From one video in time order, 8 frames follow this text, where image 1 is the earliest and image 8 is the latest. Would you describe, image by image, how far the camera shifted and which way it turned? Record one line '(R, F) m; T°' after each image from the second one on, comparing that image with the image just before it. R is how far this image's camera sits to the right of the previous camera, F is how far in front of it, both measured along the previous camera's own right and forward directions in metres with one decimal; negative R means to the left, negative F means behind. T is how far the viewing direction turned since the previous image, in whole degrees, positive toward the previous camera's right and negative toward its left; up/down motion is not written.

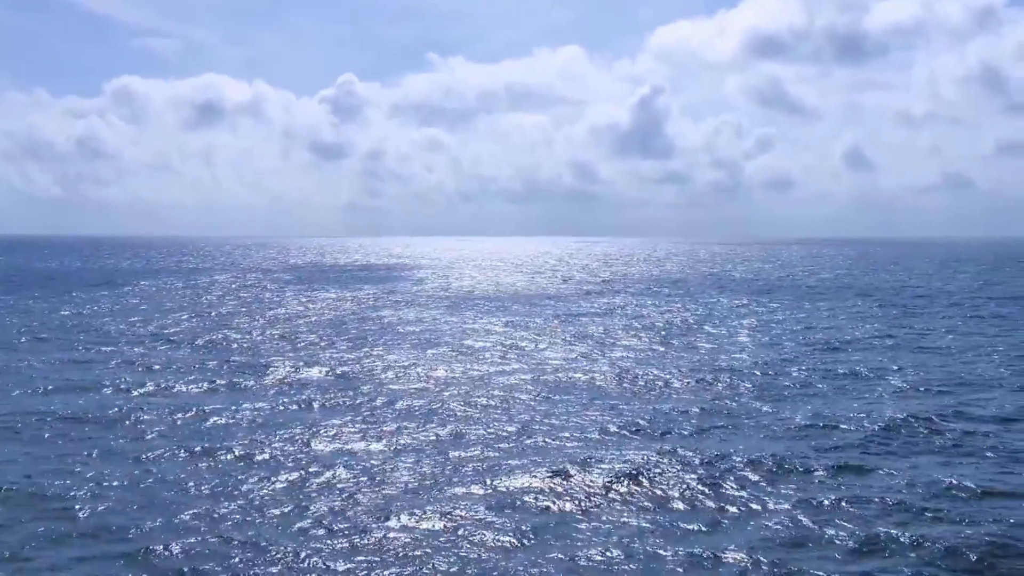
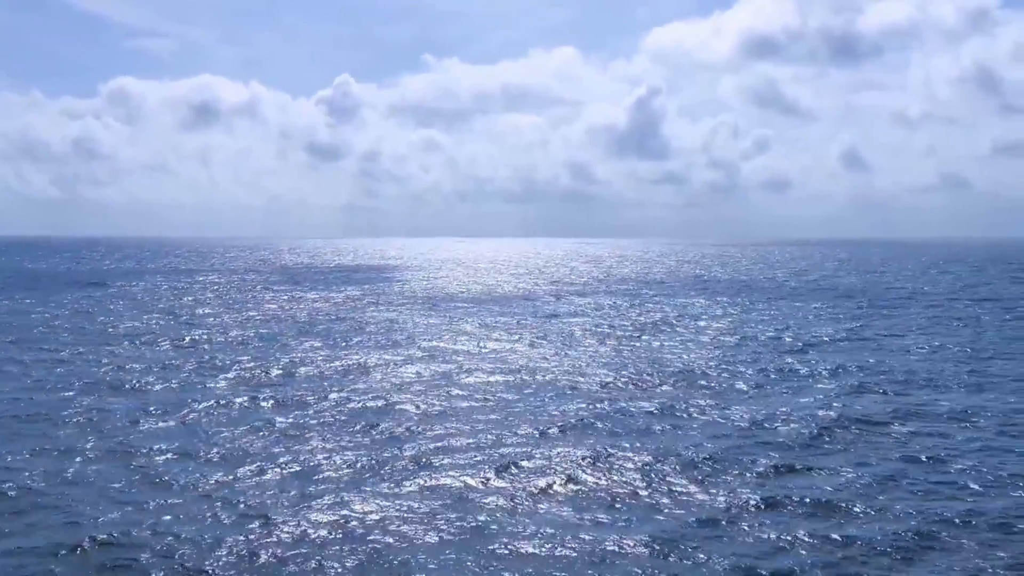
(+1.4, -0.4) m; 0°
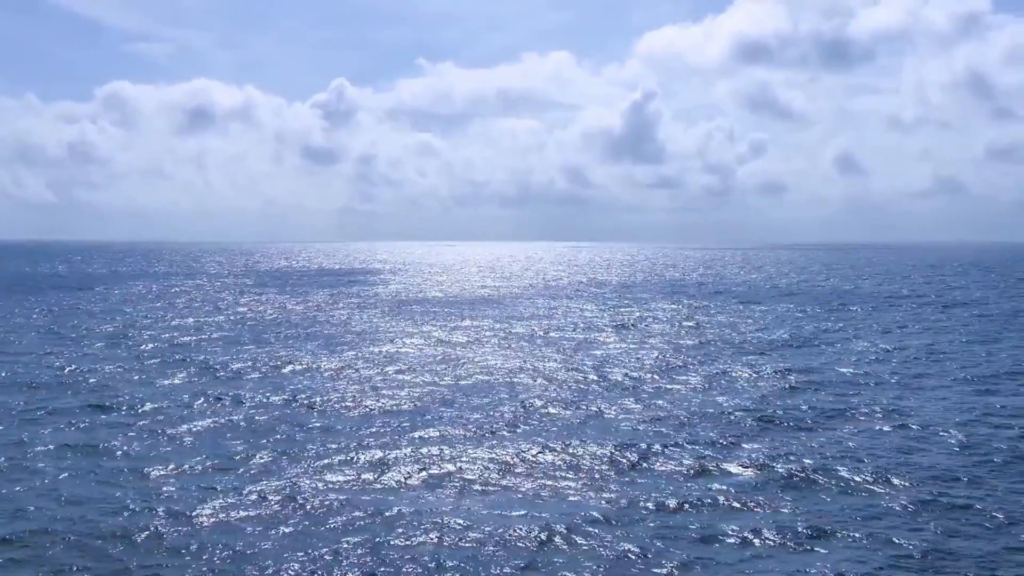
(+2.0, -0.5) m; 0°
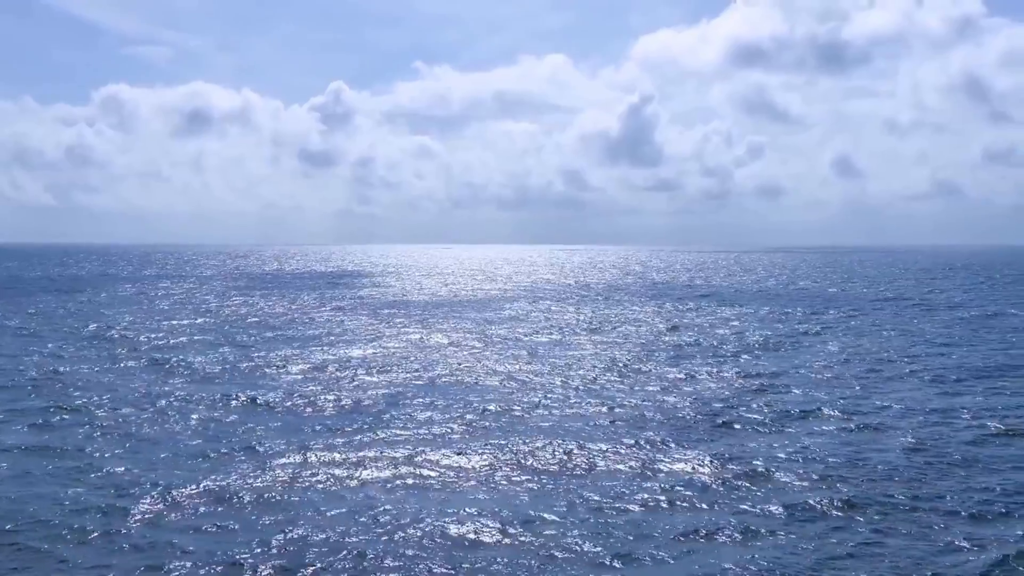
(+1.3, -0.2) m; 0°
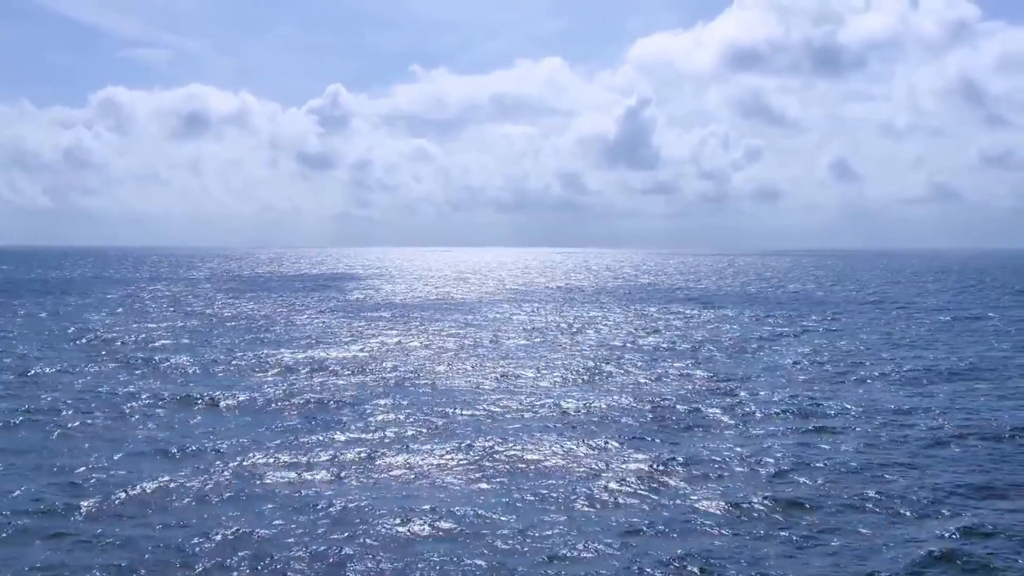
(+1.1, -0.3) m; 0°
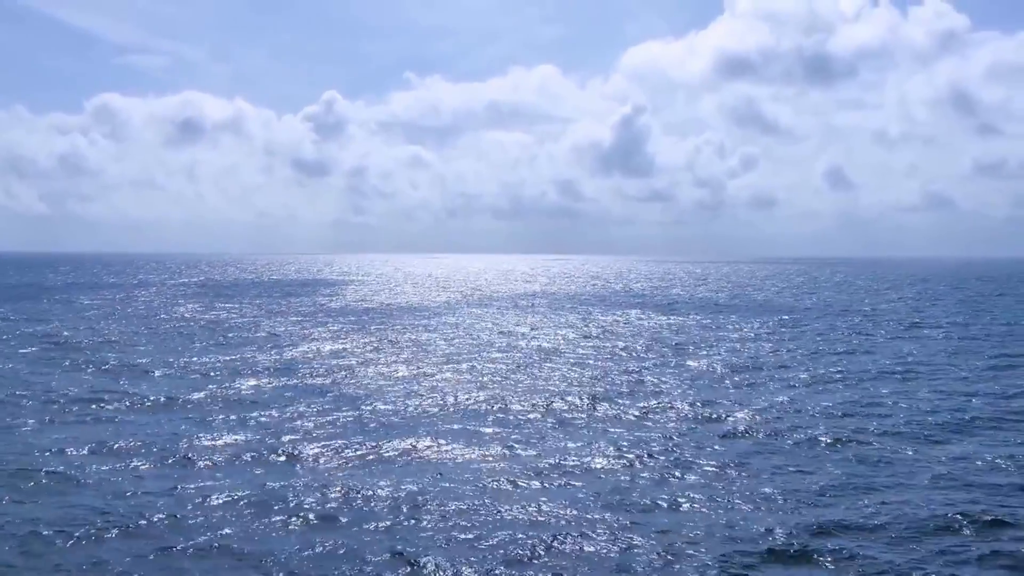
(+2.4, -0.5) m; 0°
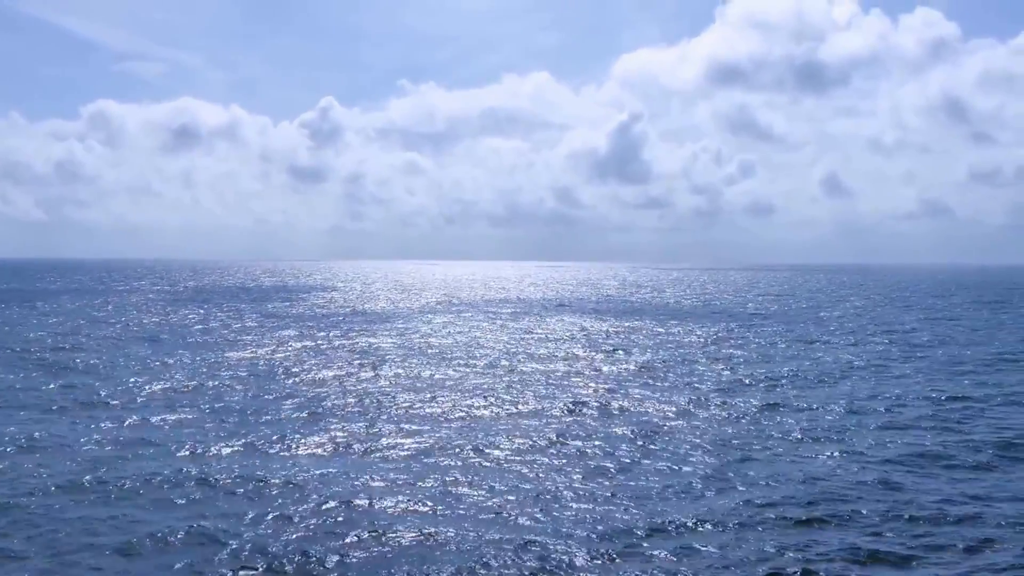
(+2.2, -0.4) m; 0°
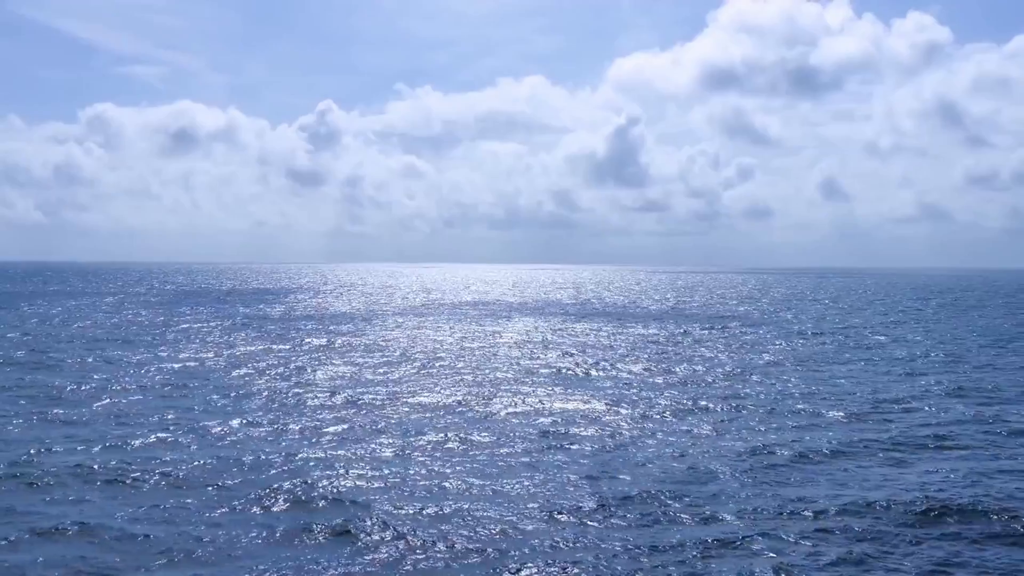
(+1.7, -0.4) m; 0°
